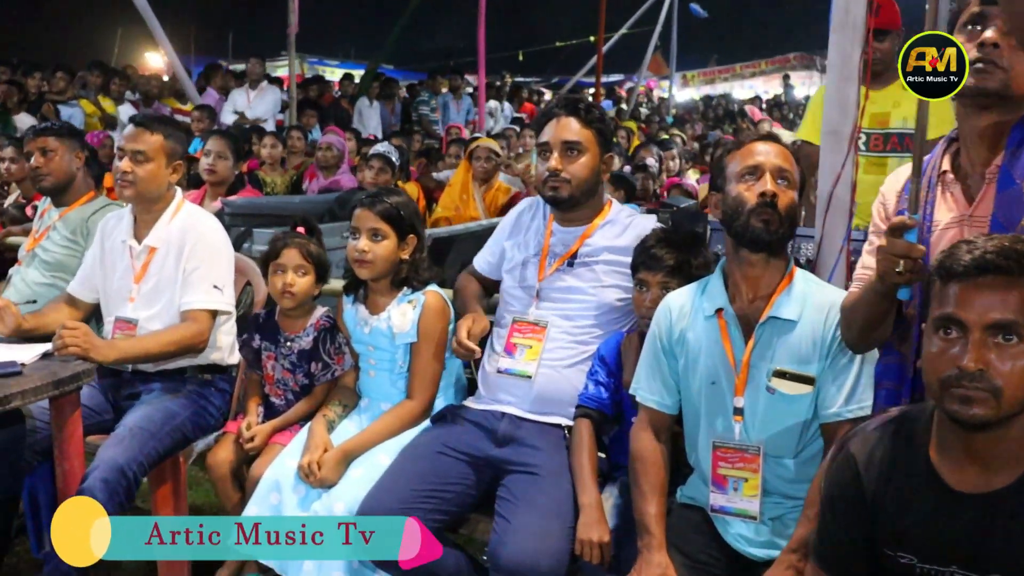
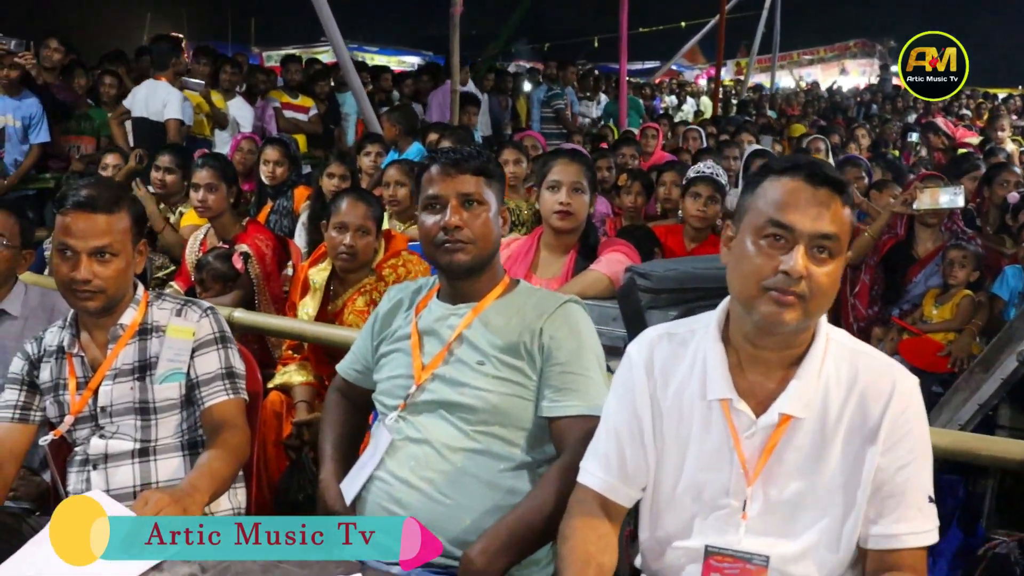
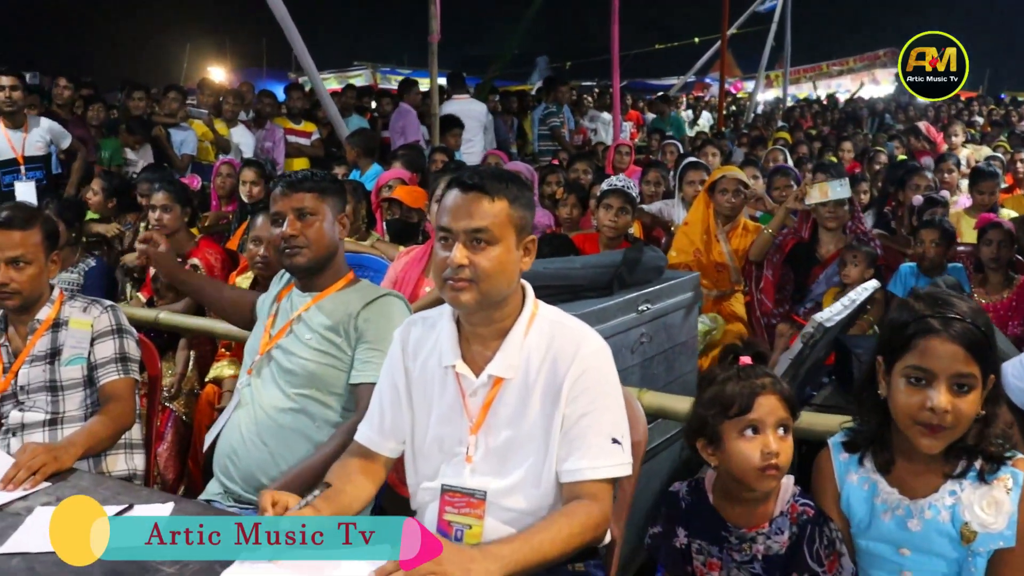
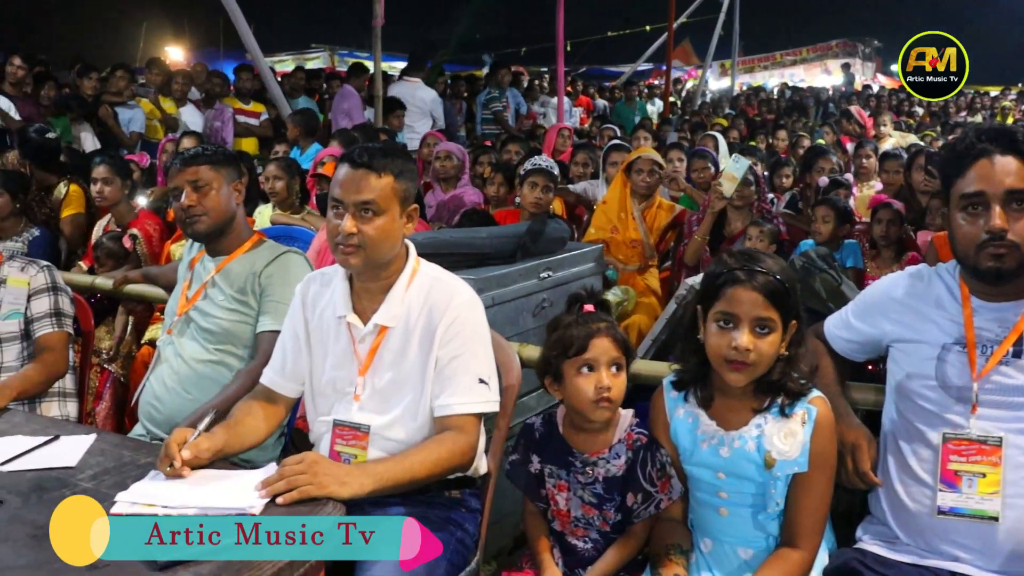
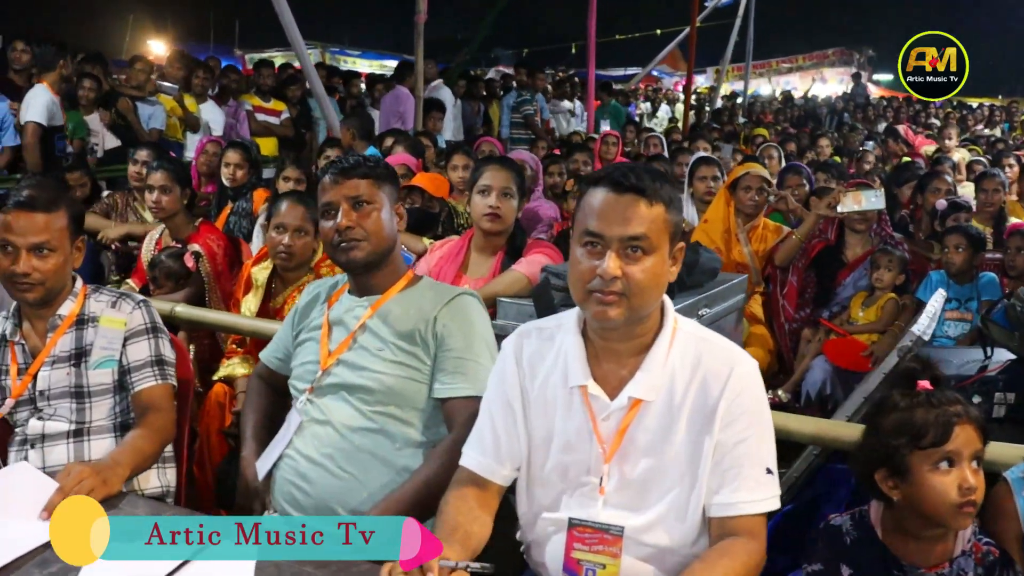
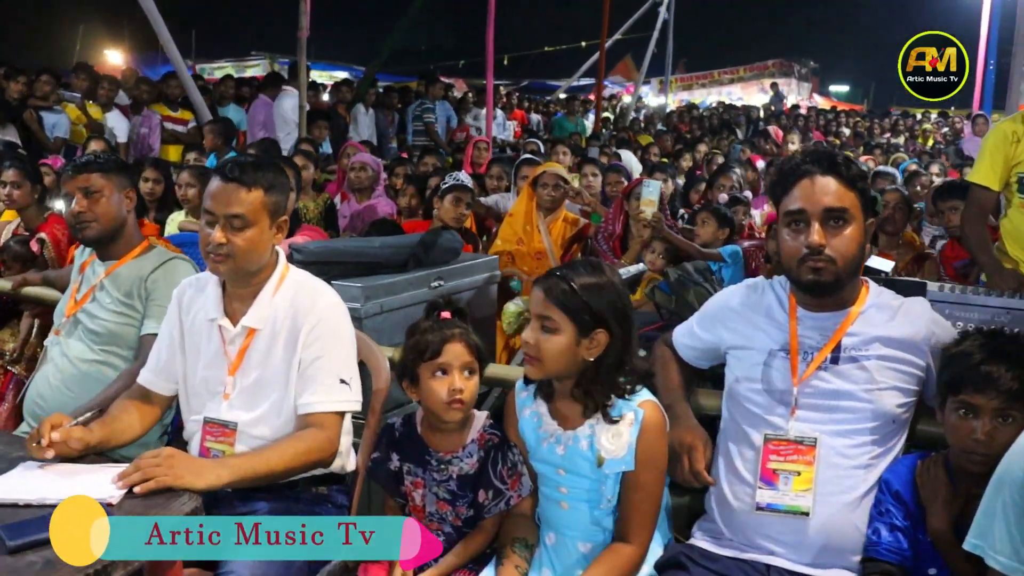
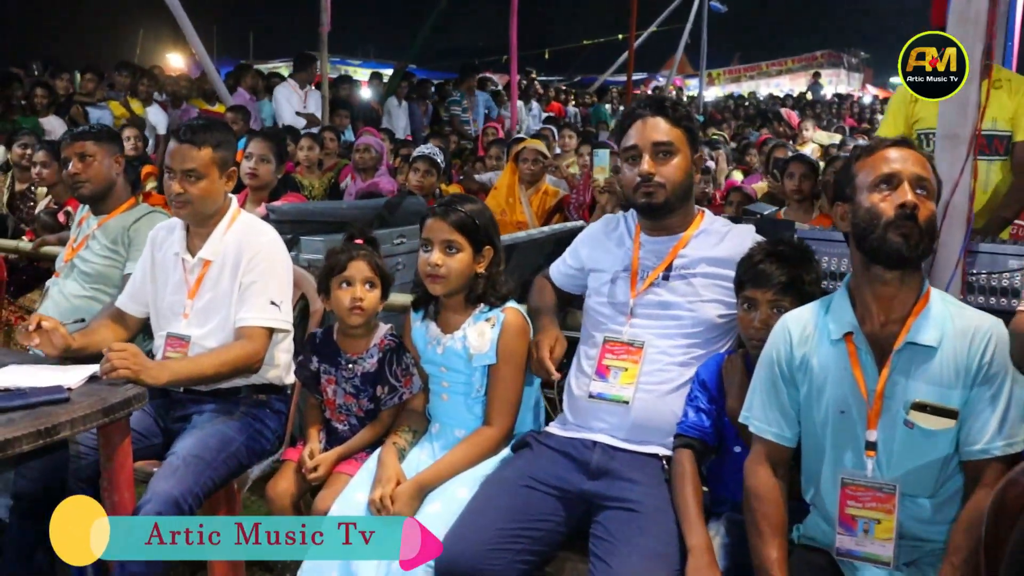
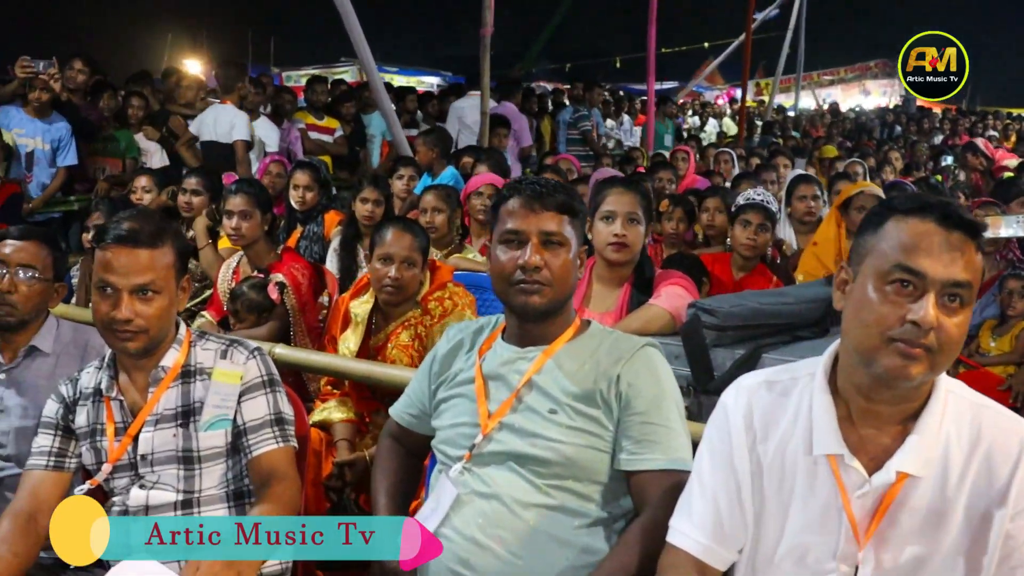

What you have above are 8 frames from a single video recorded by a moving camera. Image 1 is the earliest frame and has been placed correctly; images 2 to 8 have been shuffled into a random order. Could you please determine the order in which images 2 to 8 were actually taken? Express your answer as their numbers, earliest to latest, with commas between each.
7, 6, 4, 3, 5, 2, 8
